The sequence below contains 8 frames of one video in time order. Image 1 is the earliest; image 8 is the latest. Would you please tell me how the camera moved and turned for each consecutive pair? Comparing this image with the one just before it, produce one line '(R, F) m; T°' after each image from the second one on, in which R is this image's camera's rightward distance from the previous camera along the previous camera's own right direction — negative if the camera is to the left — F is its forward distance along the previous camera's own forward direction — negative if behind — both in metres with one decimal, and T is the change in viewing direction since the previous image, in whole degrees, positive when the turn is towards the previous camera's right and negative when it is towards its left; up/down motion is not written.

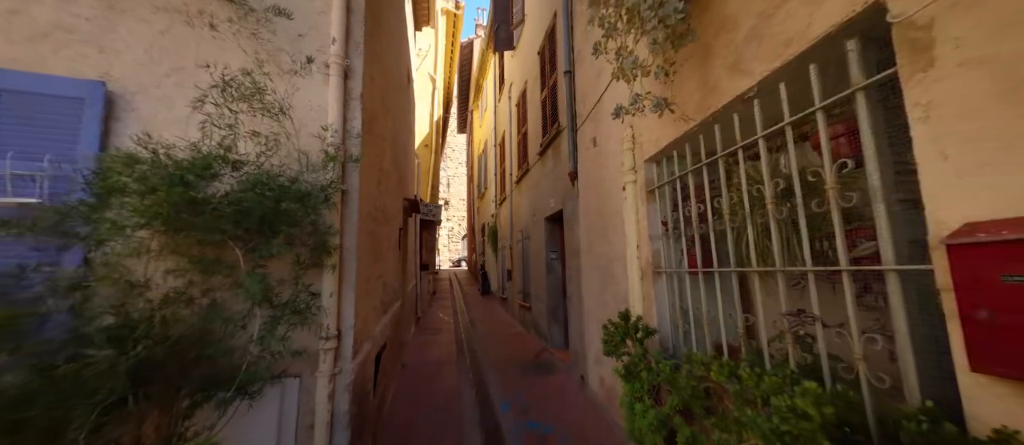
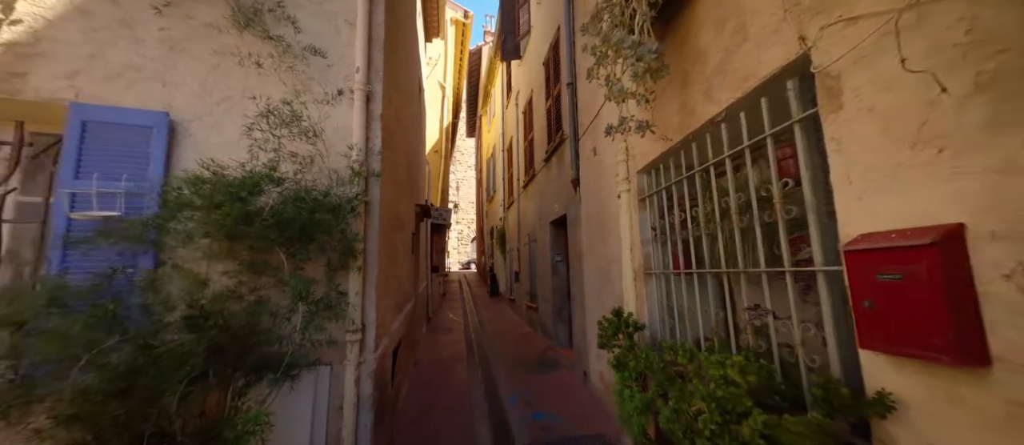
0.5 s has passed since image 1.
(0.0, -0.3) m; -1°
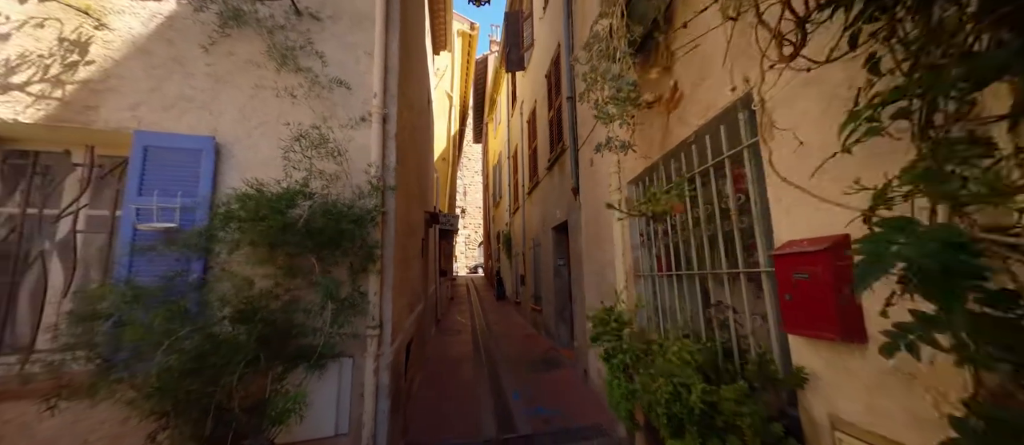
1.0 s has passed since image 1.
(+0.1, -0.3) m; -1°
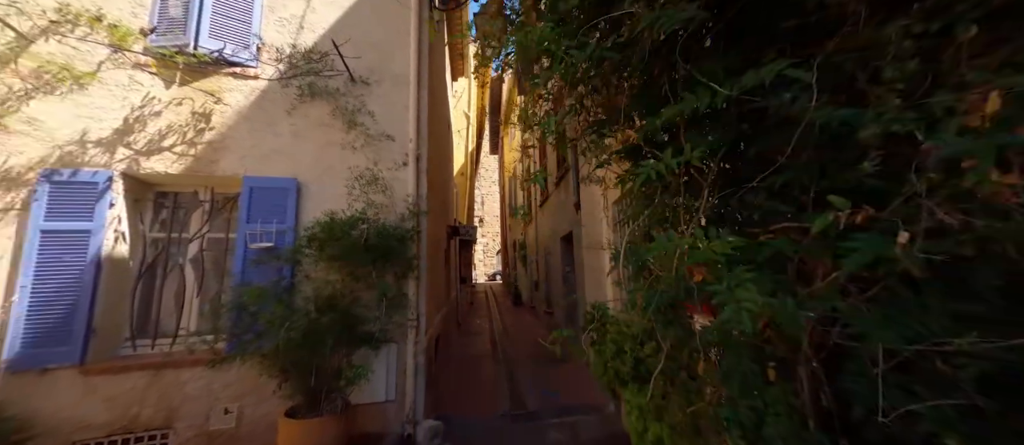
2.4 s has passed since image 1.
(+0.1, -0.8) m; -3°
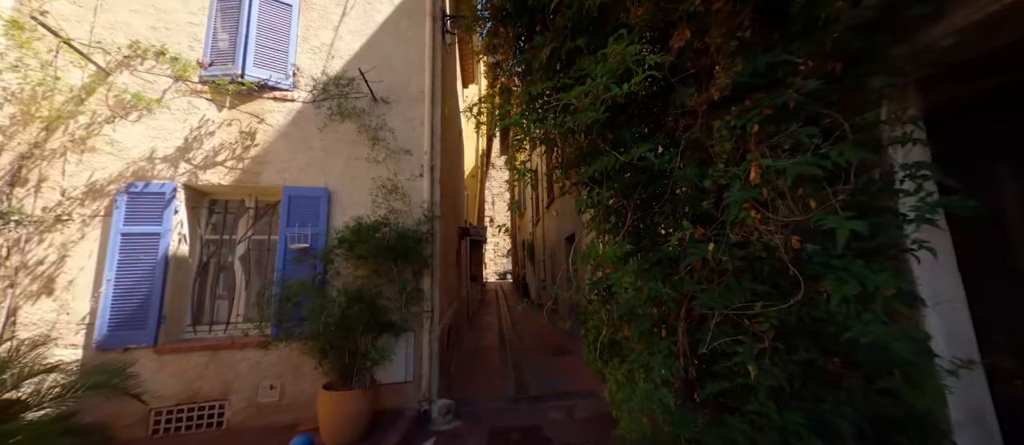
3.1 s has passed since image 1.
(+0.1, -0.5) m; -2°
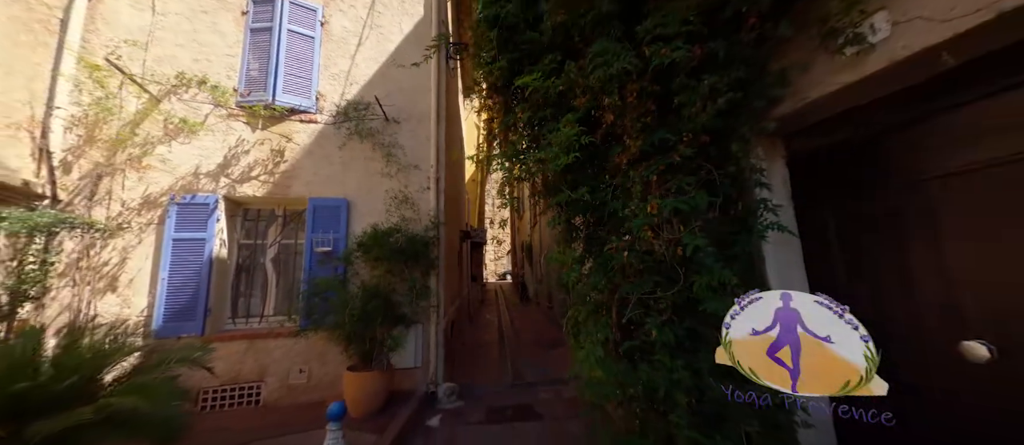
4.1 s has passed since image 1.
(+0.1, -0.6) m; 0°
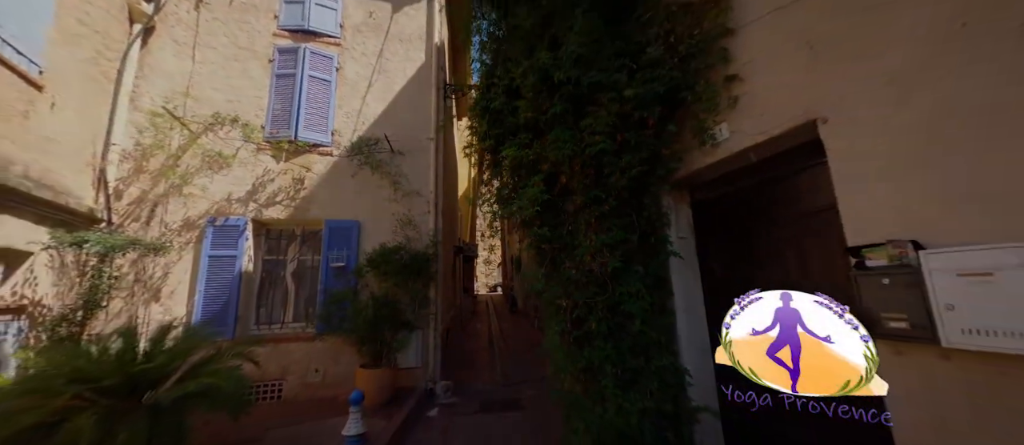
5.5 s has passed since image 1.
(0.0, -0.8) m; +1°
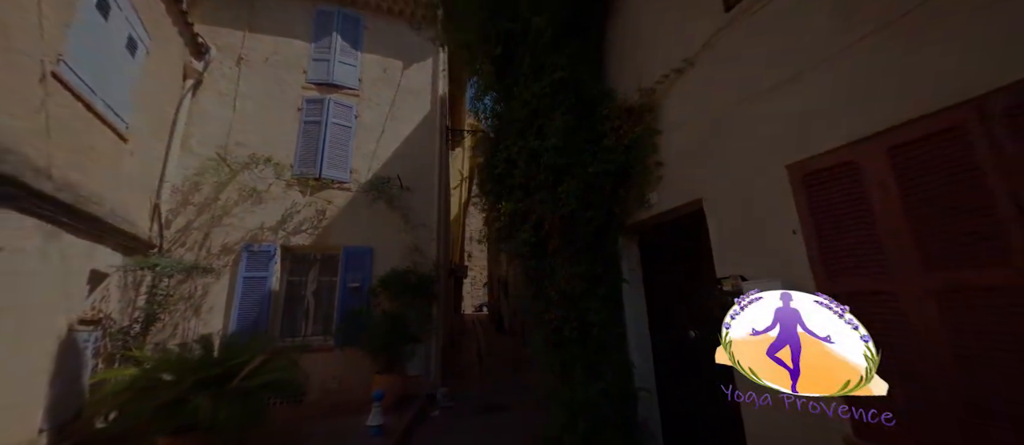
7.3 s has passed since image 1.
(-0.1, -1.0) m; +2°
